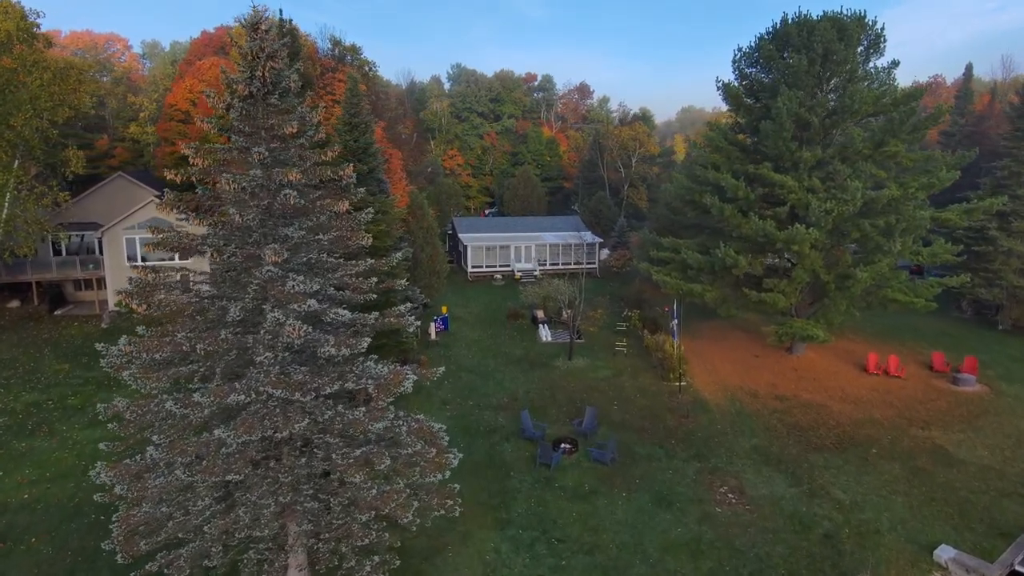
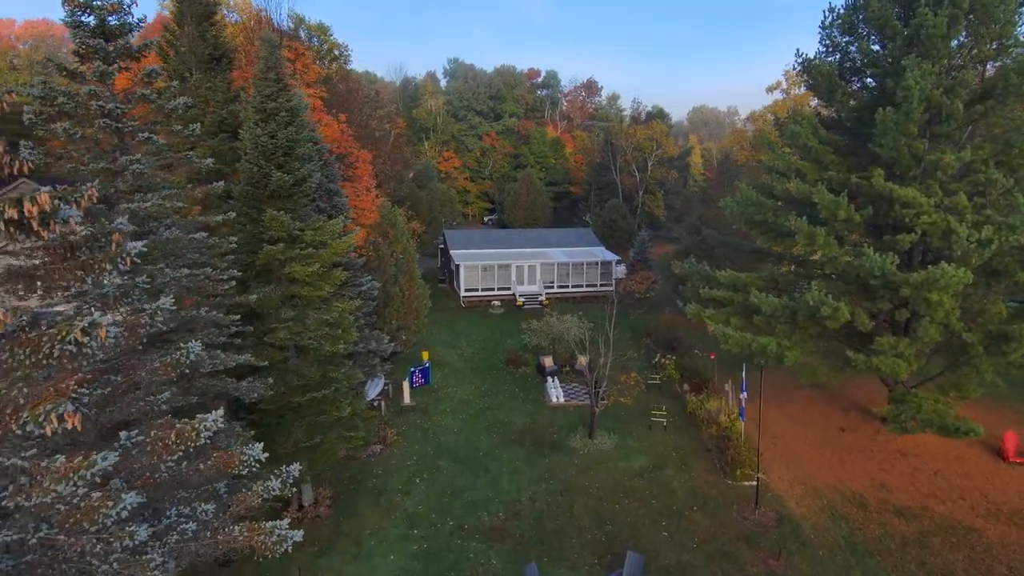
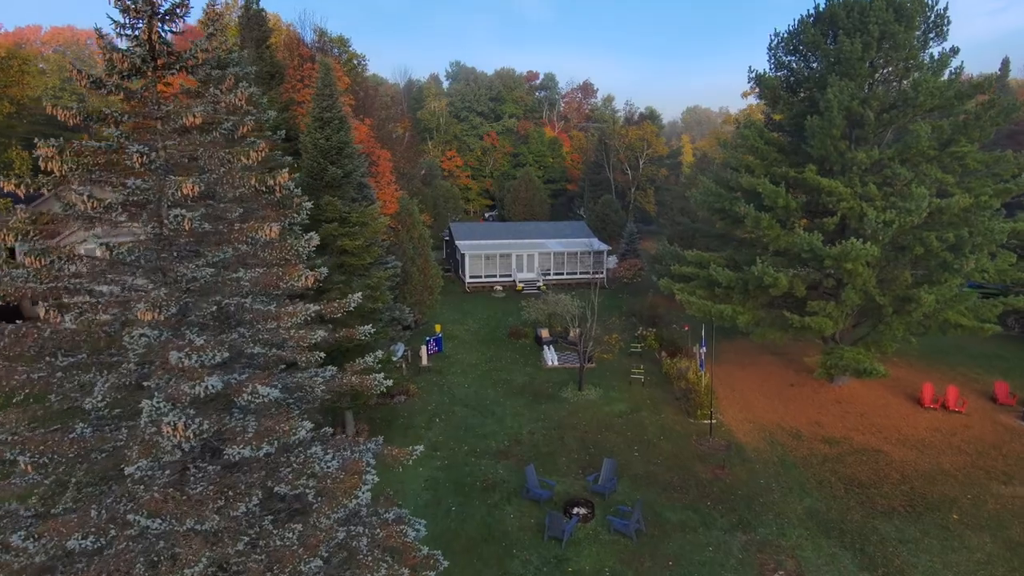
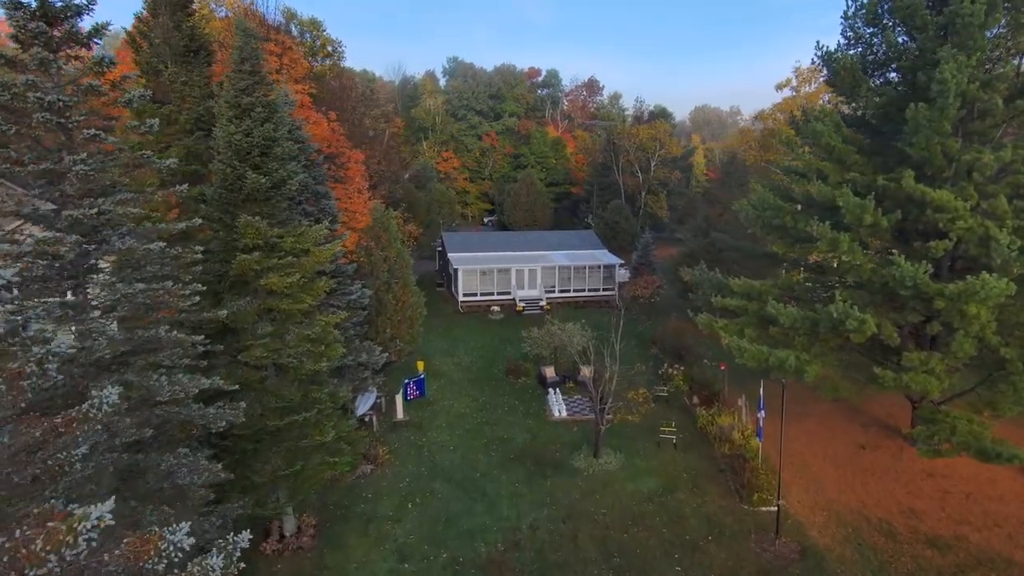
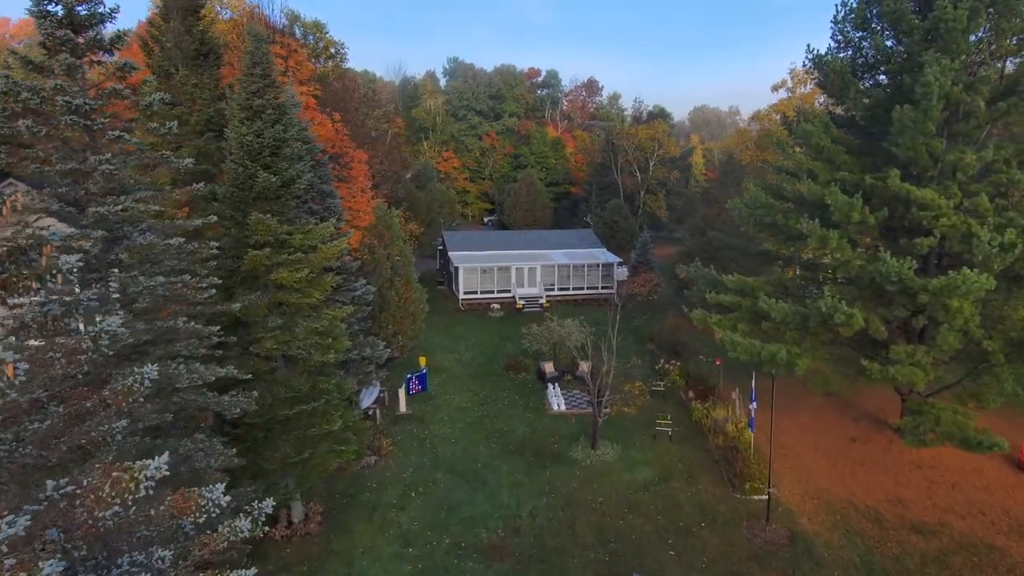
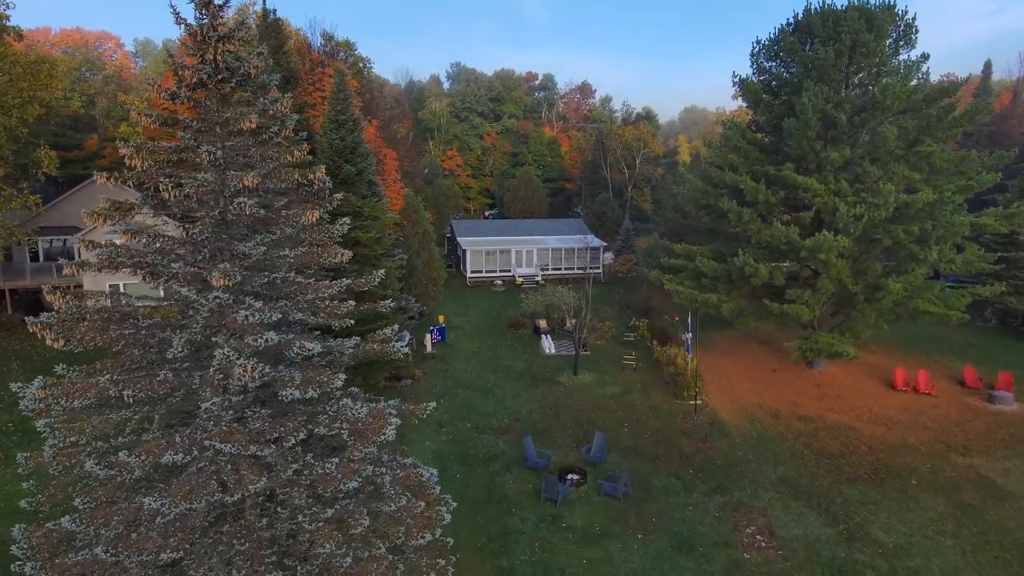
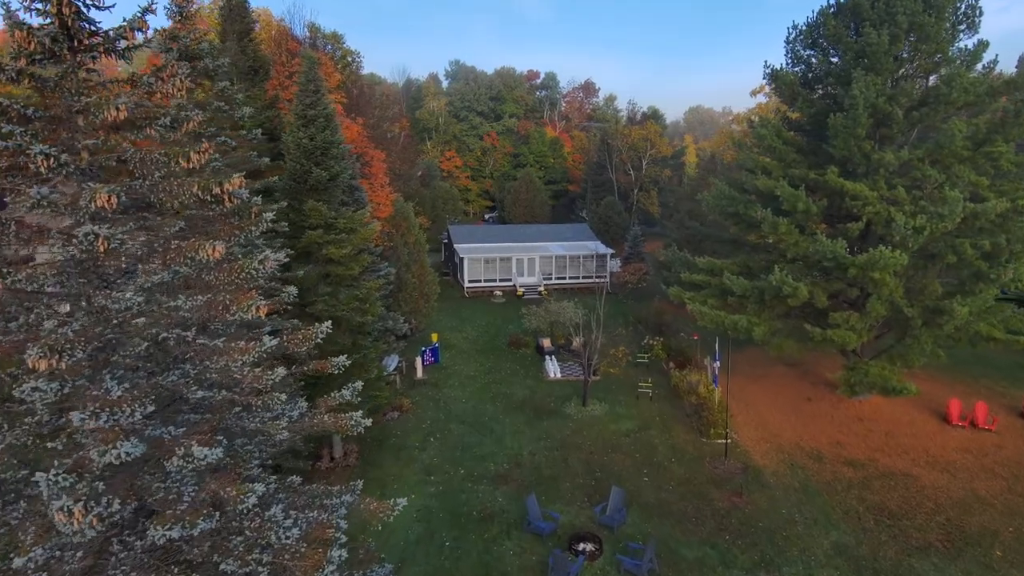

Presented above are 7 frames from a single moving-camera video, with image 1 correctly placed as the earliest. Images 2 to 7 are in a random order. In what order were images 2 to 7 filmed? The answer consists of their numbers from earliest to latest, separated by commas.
6, 3, 7, 2, 5, 4
